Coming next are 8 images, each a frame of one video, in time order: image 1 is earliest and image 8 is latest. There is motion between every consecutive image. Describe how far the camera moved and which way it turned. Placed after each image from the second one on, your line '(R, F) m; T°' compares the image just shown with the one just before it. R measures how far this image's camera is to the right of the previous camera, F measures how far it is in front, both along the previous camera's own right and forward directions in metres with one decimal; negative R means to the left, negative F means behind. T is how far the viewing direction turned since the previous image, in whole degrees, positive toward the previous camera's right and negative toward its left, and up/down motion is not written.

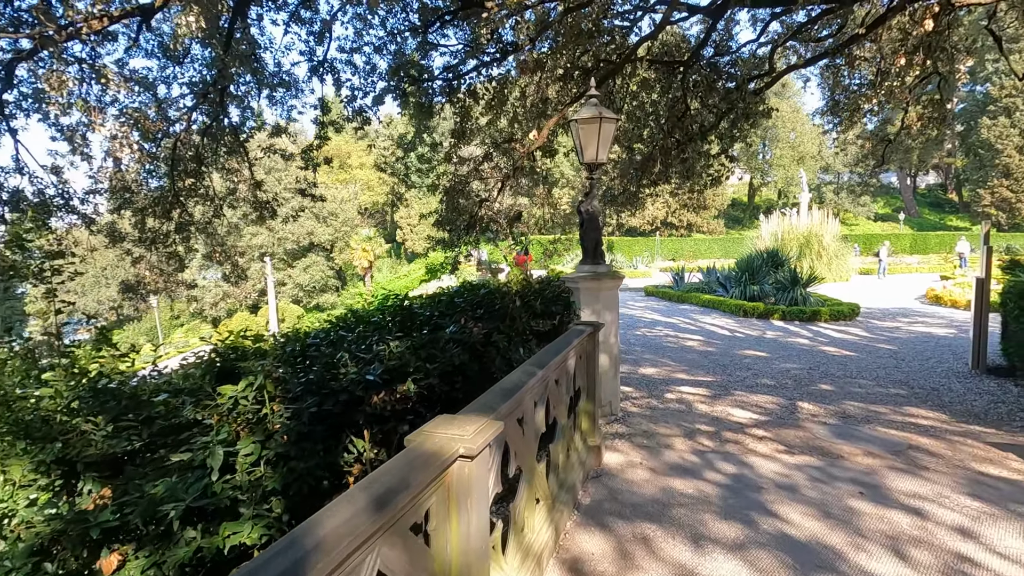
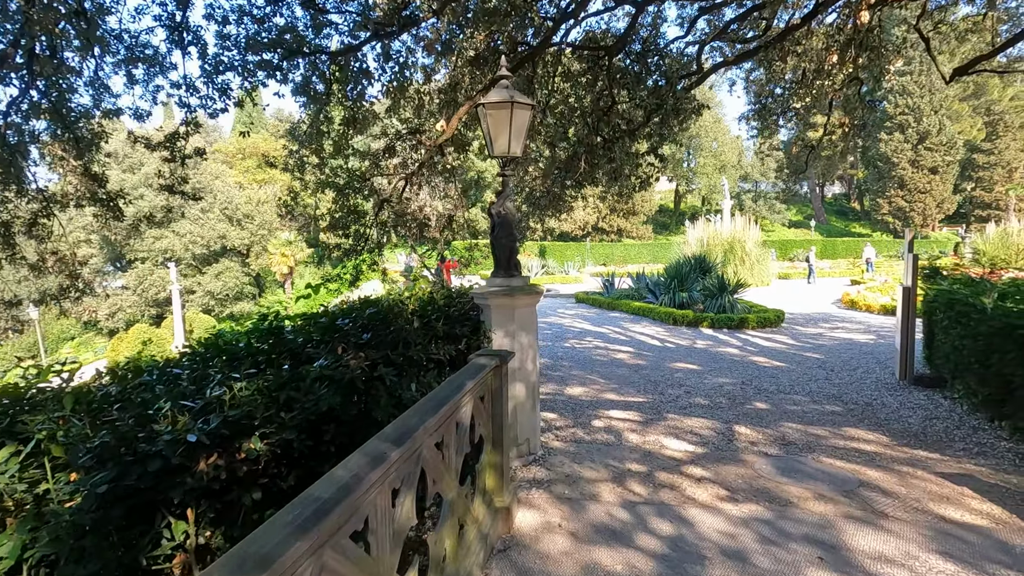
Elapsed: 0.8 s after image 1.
(+0.2, +0.7) m; +7°
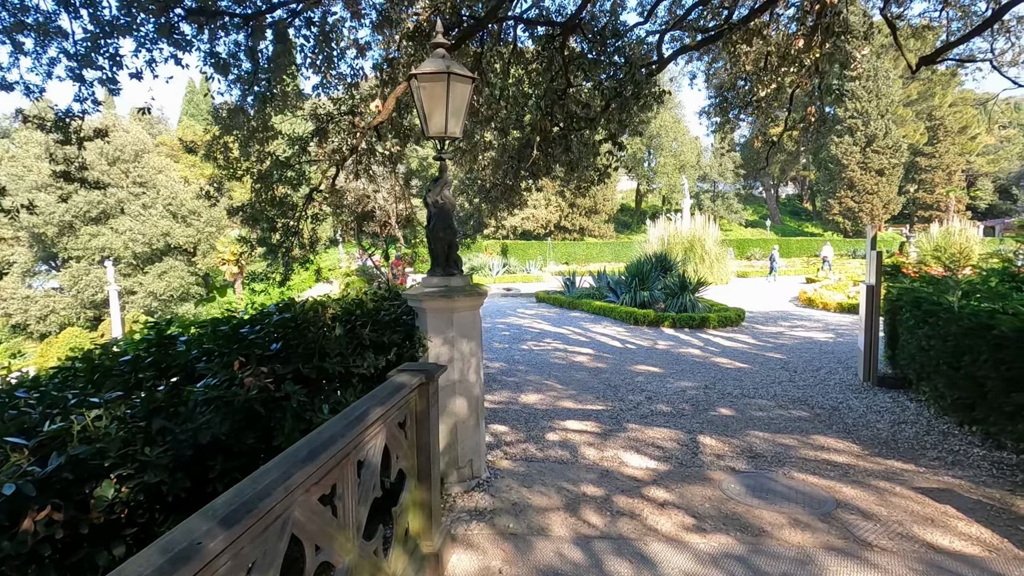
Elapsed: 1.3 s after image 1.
(+0.1, +0.4) m; +4°
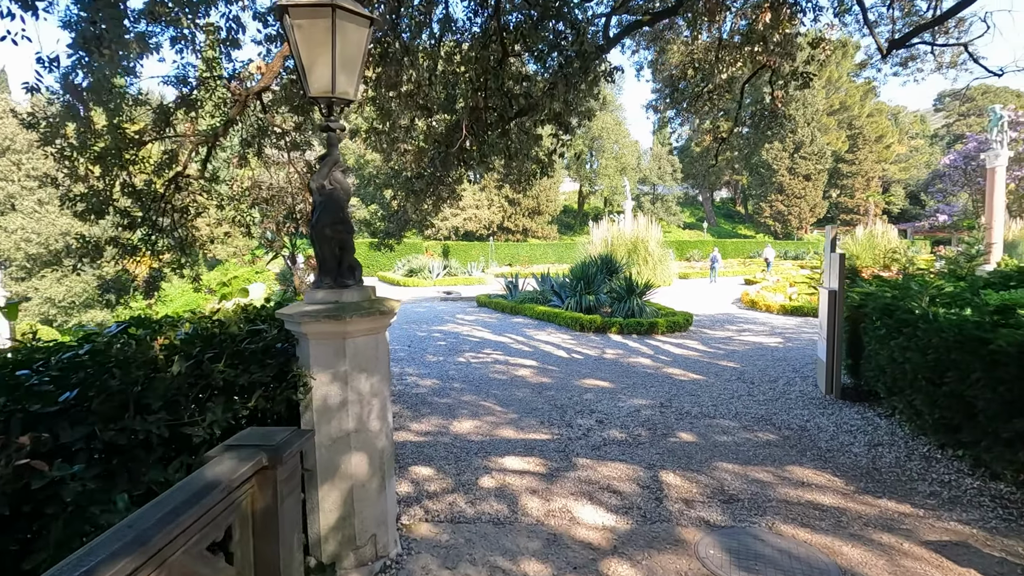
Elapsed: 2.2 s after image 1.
(+0.1, +0.7) m; +6°
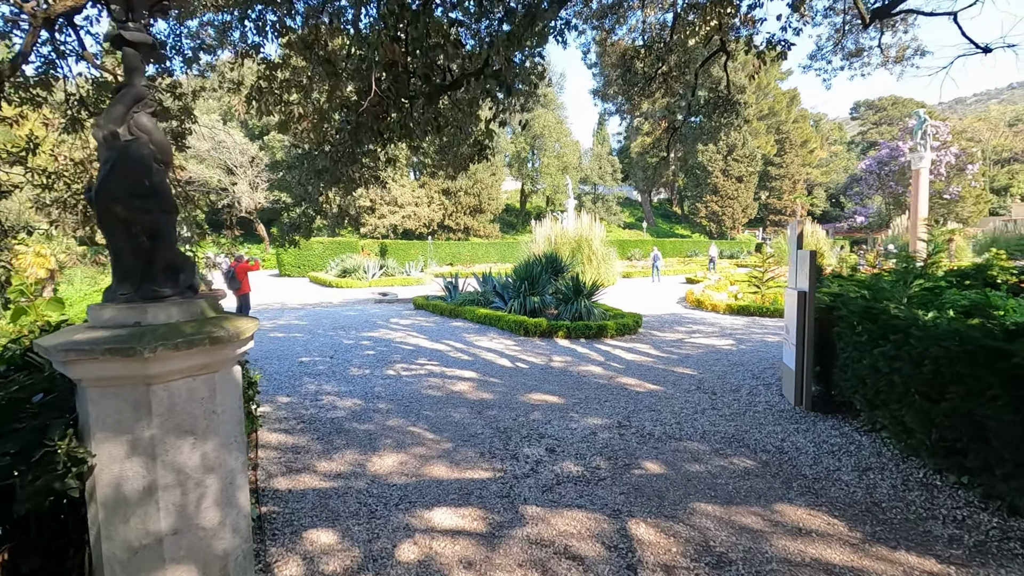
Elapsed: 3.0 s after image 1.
(+0.1, +0.8) m; +6°
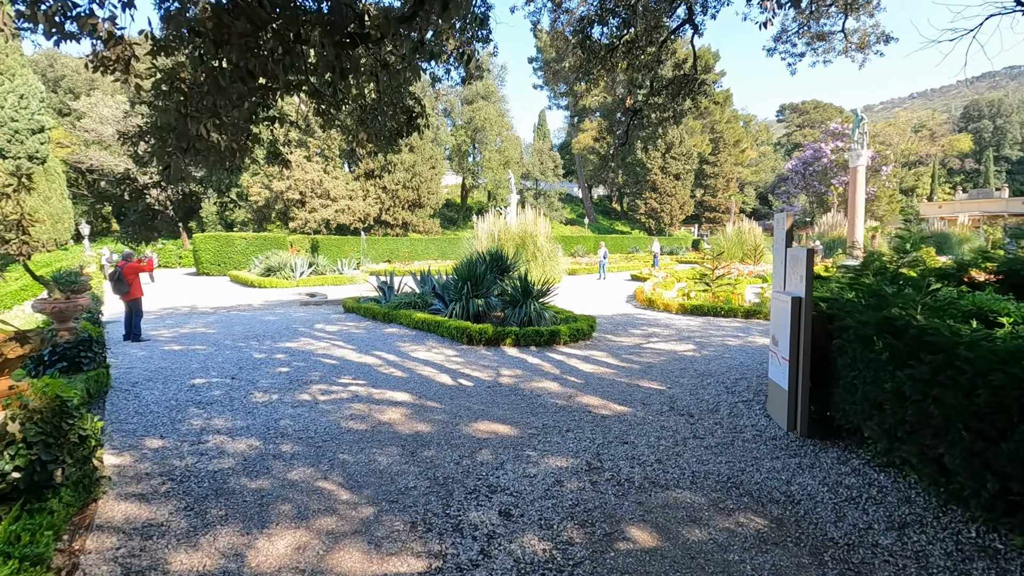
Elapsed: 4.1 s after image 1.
(0.0, +0.9) m; +6°
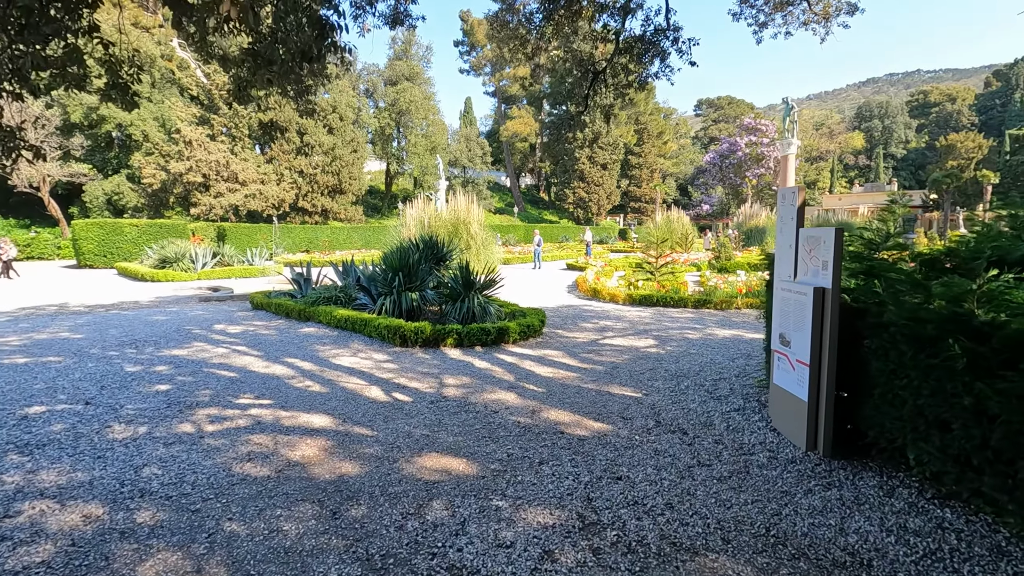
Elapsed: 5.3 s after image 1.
(-0.2, +1.0) m; +8°
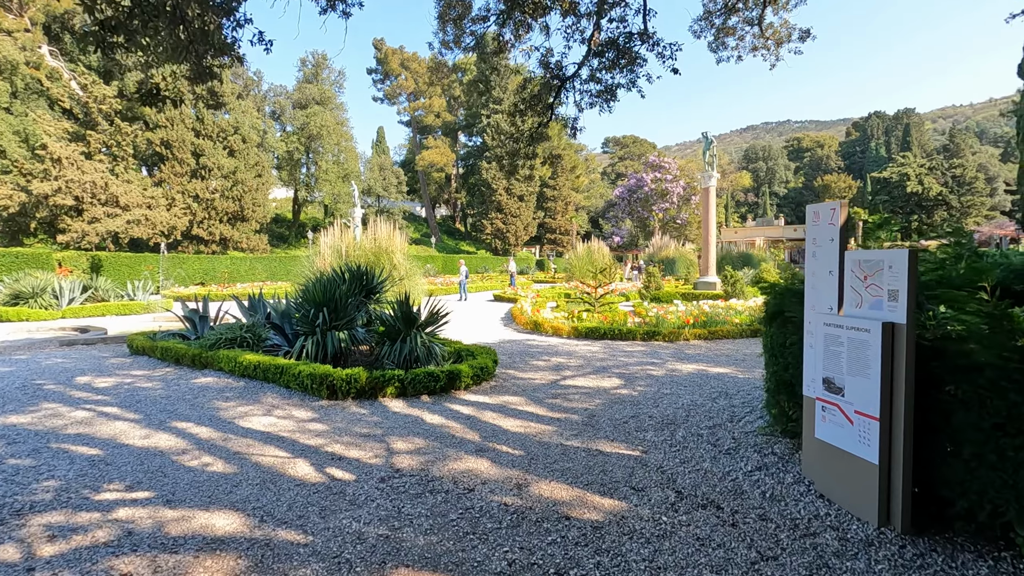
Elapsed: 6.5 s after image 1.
(-0.4, +0.9) m; +9°
